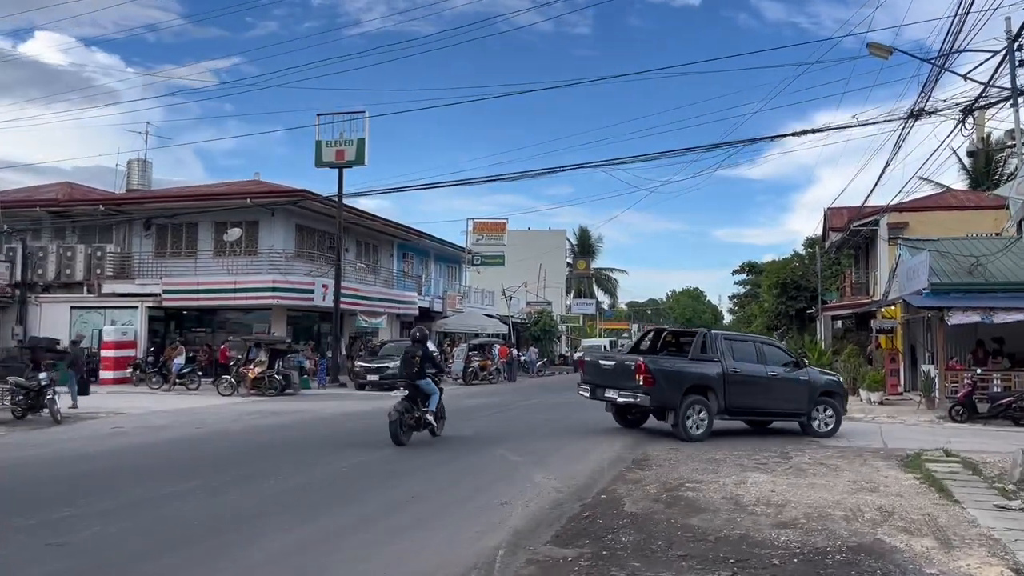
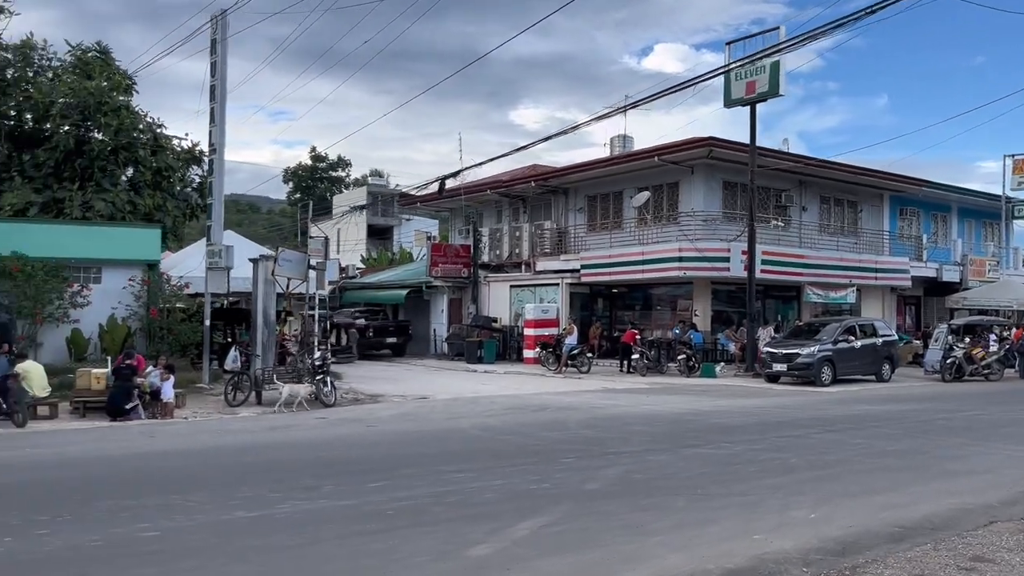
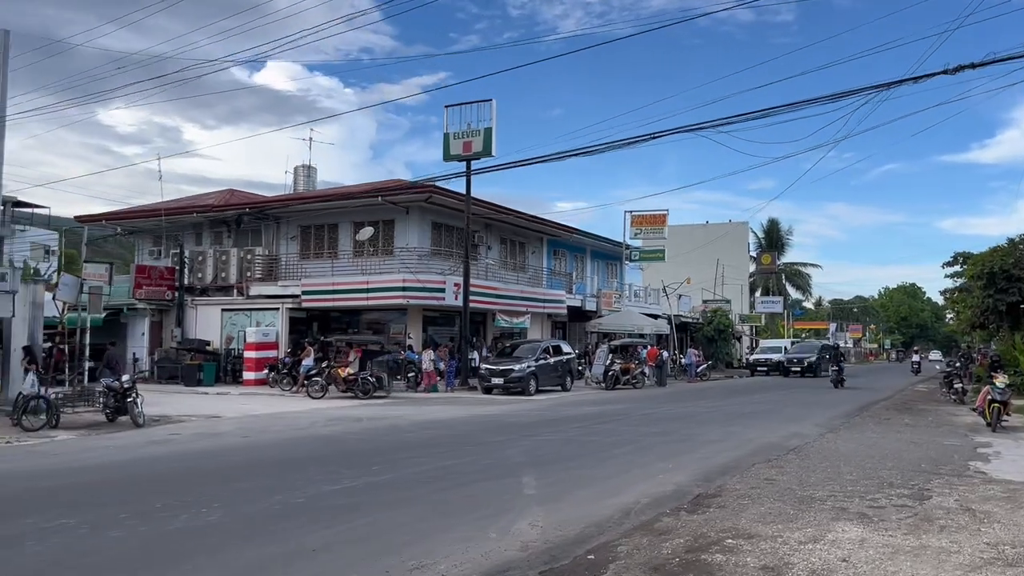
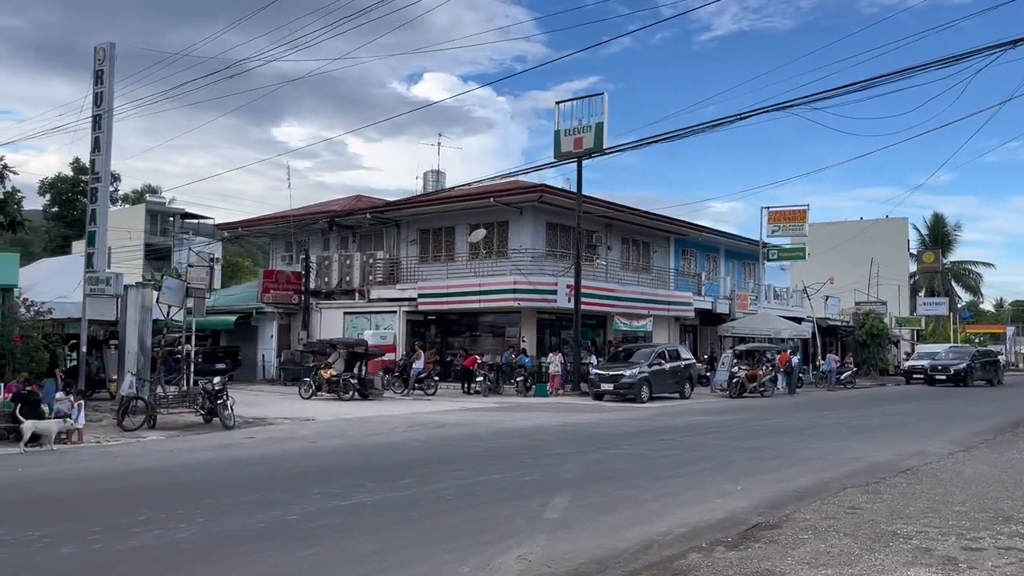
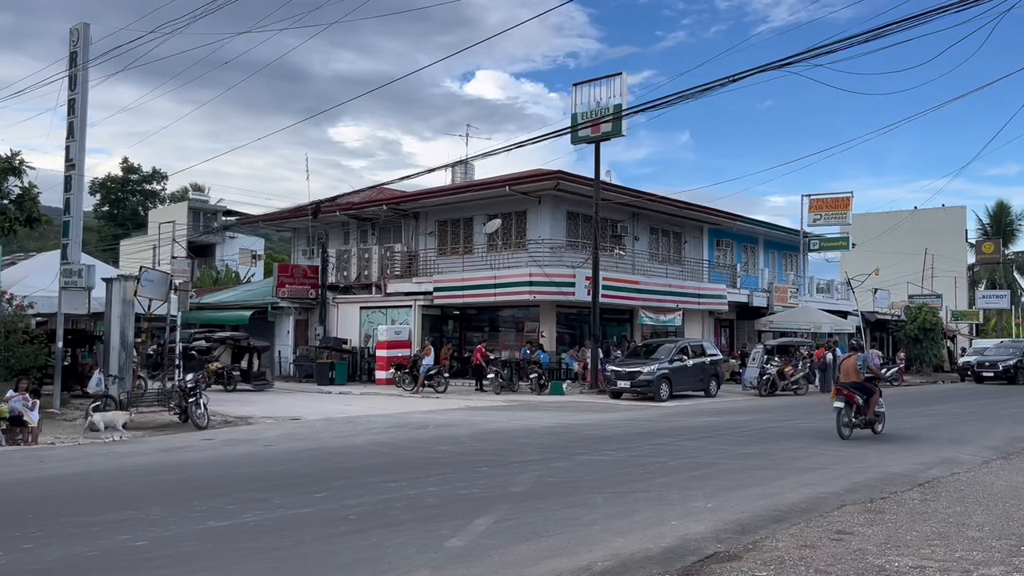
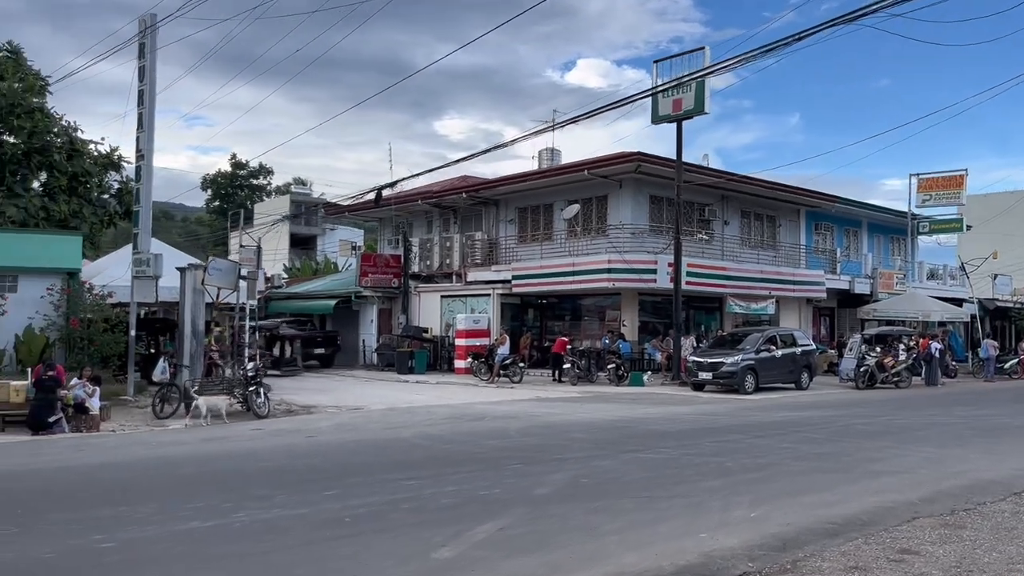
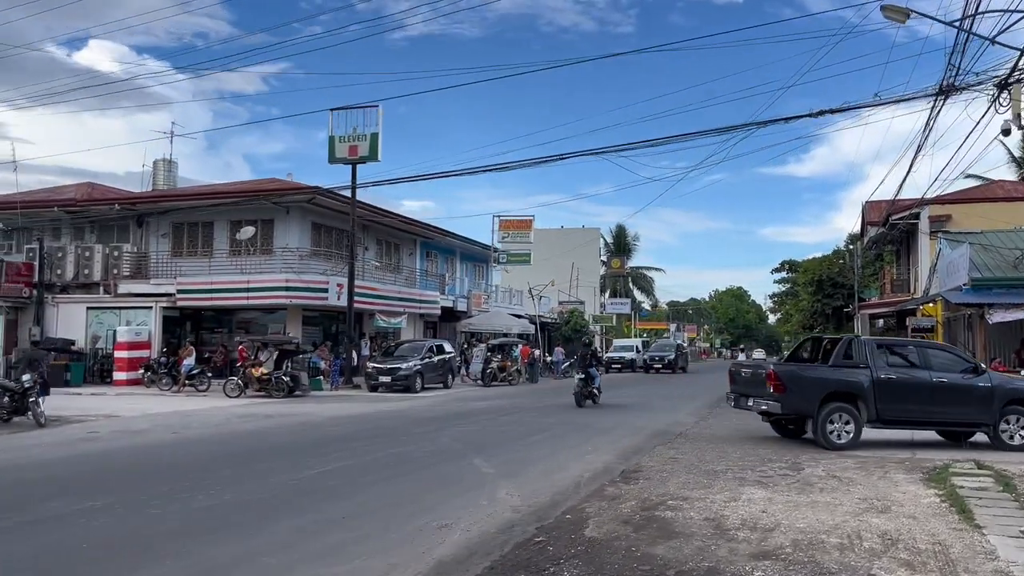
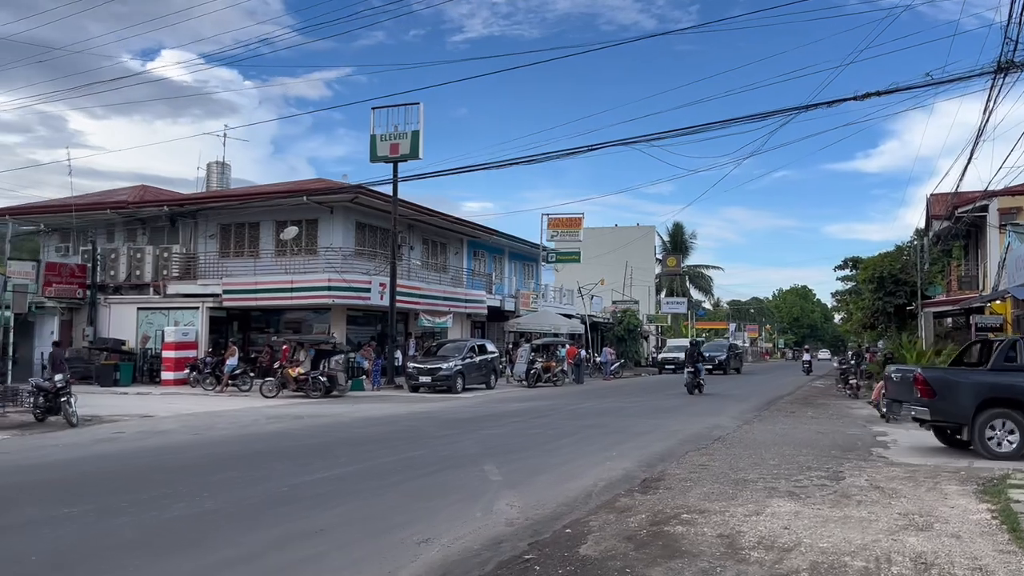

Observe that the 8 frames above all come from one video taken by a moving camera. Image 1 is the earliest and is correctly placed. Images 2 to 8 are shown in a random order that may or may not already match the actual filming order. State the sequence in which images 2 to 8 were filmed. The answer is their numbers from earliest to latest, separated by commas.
7, 8, 3, 4, 5, 6, 2
